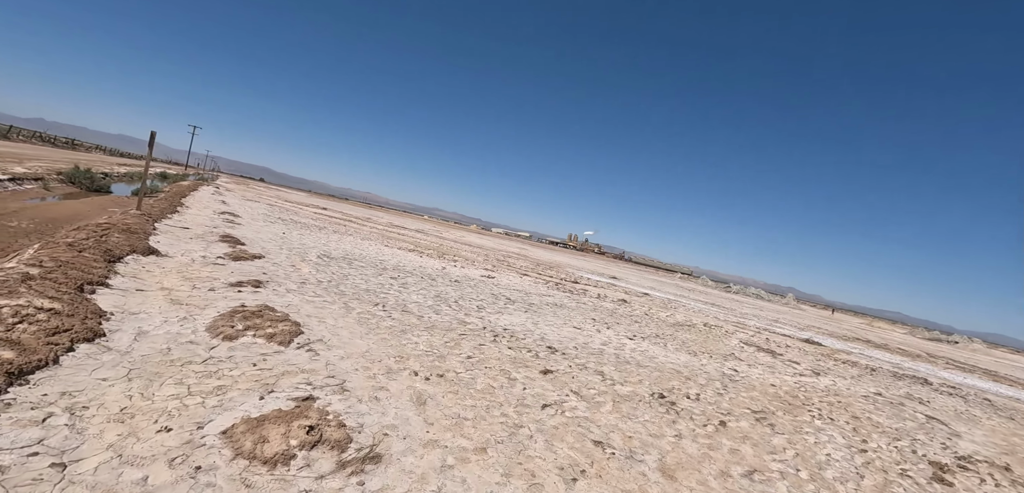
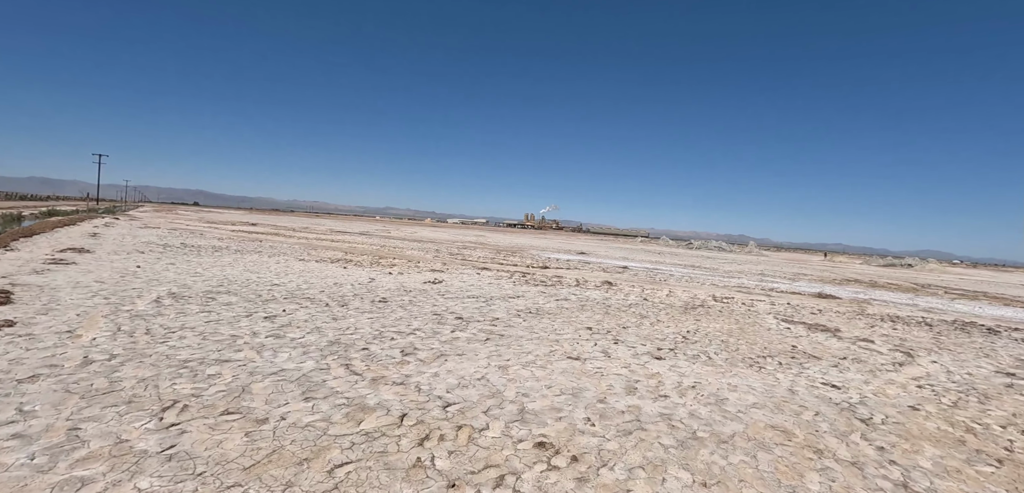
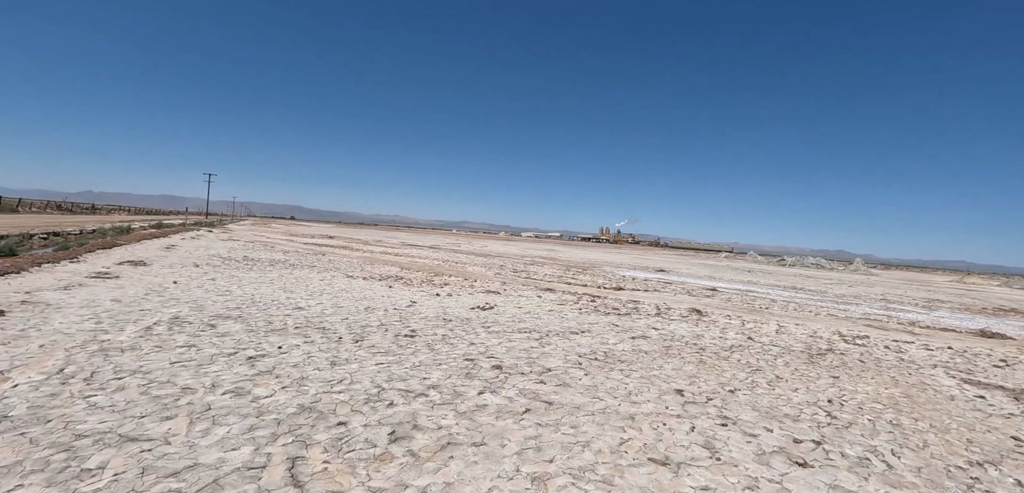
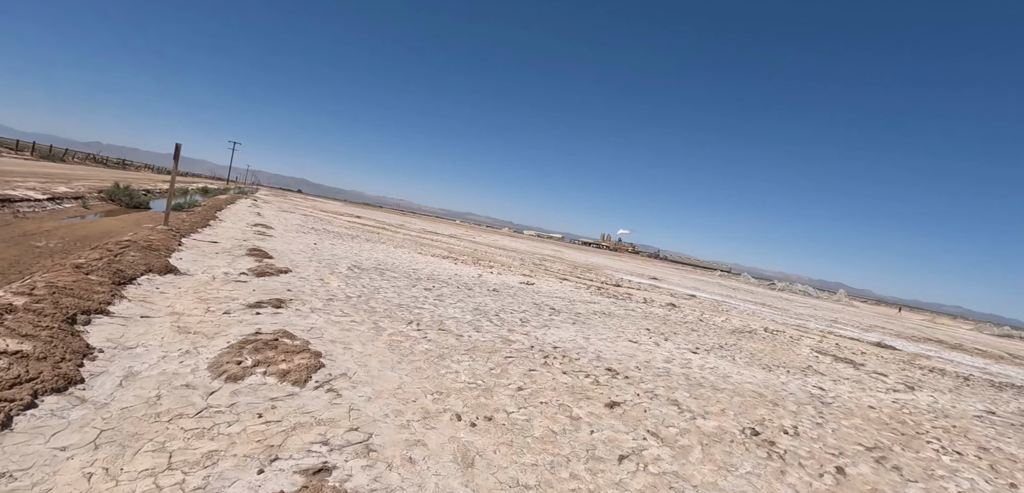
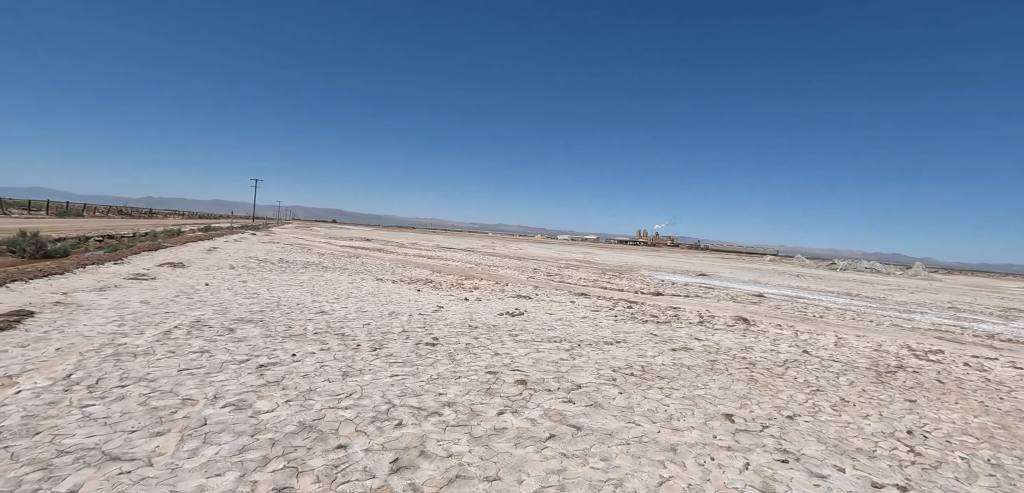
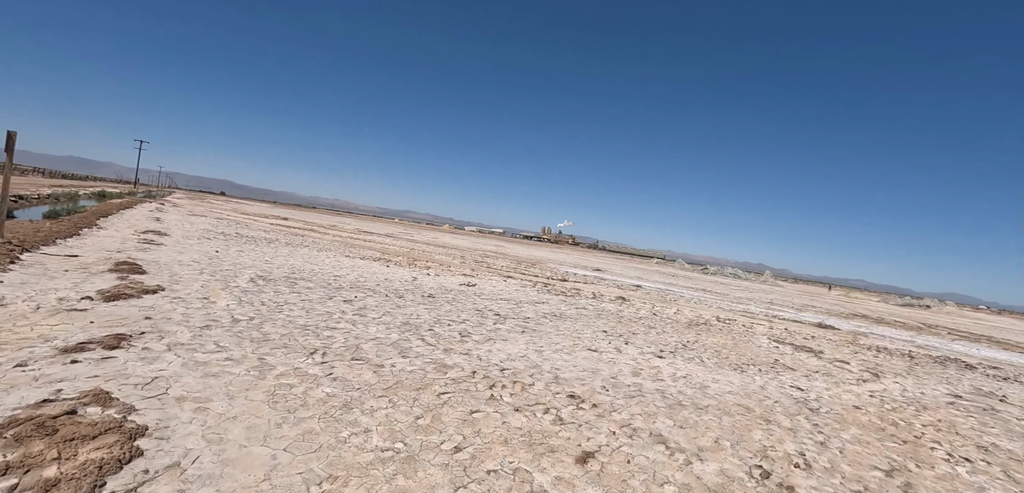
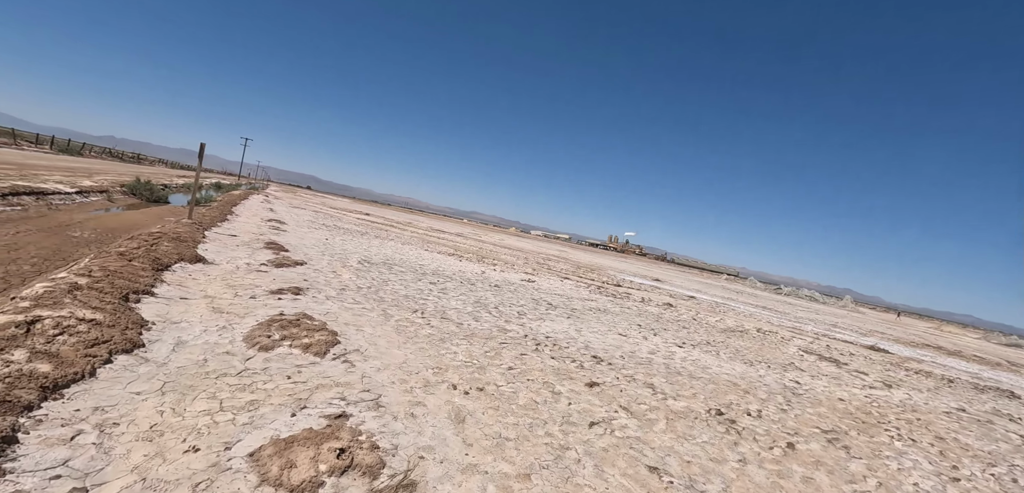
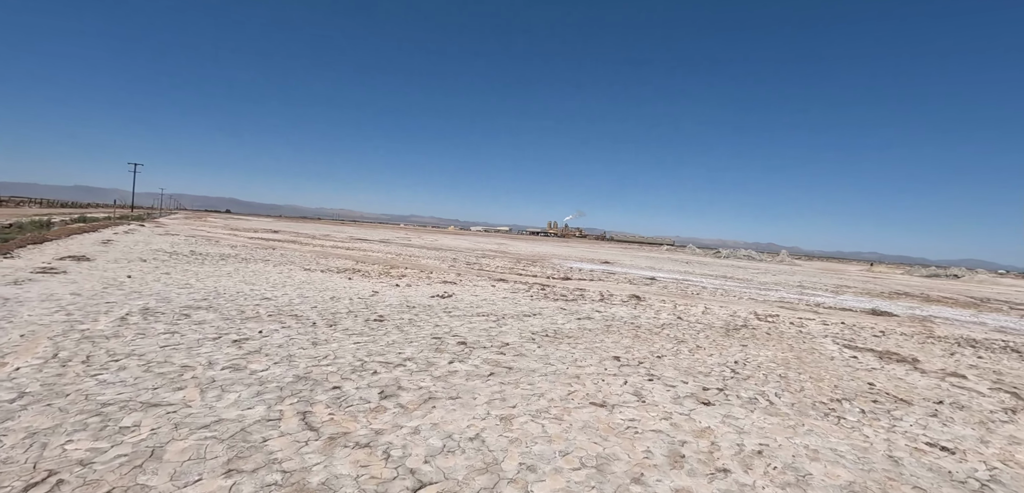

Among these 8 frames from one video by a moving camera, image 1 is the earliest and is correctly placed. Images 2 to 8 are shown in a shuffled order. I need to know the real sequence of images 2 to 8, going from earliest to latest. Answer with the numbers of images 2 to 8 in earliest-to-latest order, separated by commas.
7, 4, 6, 2, 8, 3, 5
